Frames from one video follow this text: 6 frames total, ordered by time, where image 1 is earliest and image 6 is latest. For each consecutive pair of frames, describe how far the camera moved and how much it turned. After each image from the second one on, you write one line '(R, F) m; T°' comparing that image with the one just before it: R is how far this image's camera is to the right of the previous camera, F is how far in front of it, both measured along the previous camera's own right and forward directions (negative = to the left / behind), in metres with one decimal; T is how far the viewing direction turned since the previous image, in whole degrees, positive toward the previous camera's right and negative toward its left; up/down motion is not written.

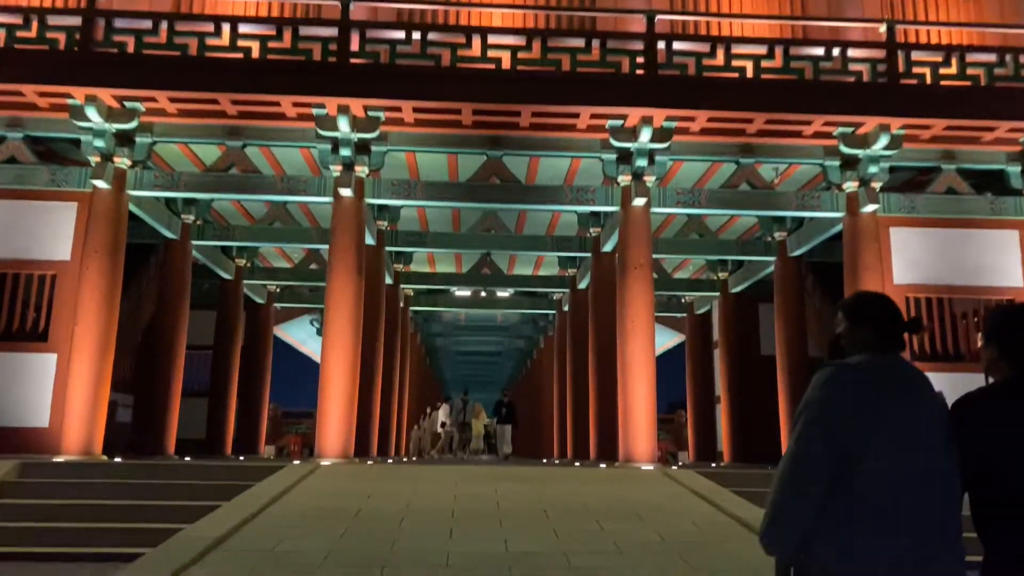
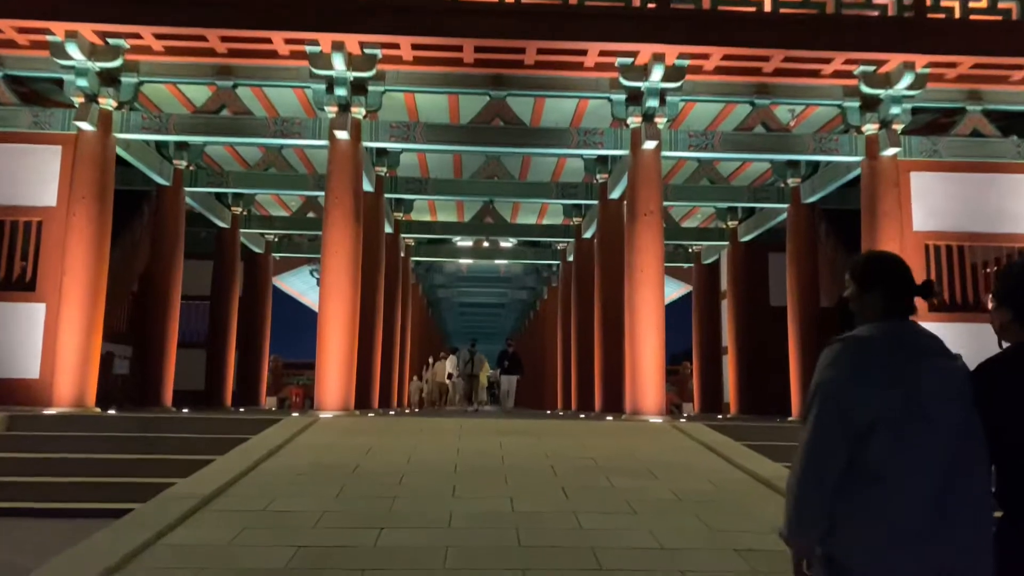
(0.0, +0.4) m; 0°
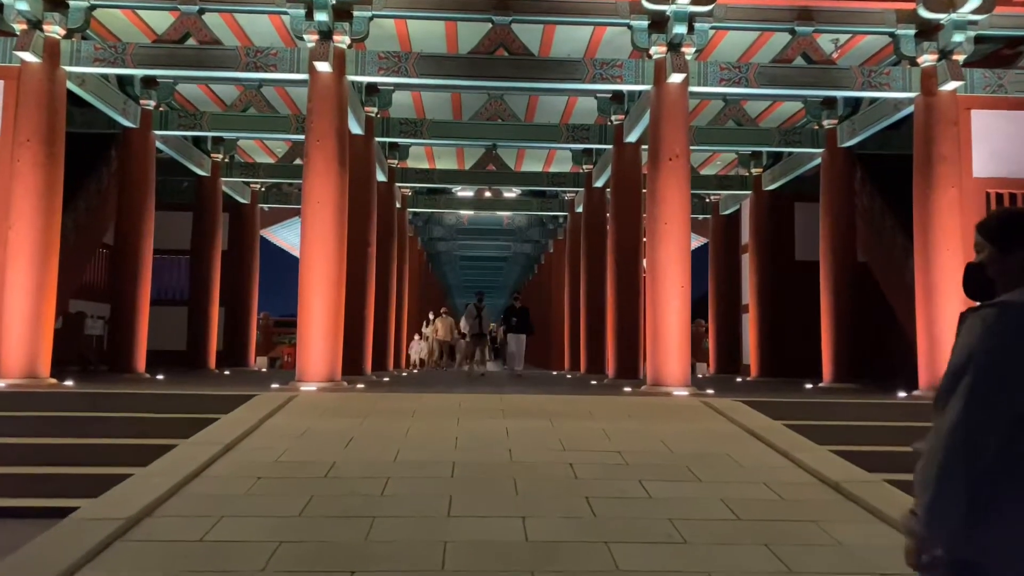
(-0.1, +1.2) m; 0°
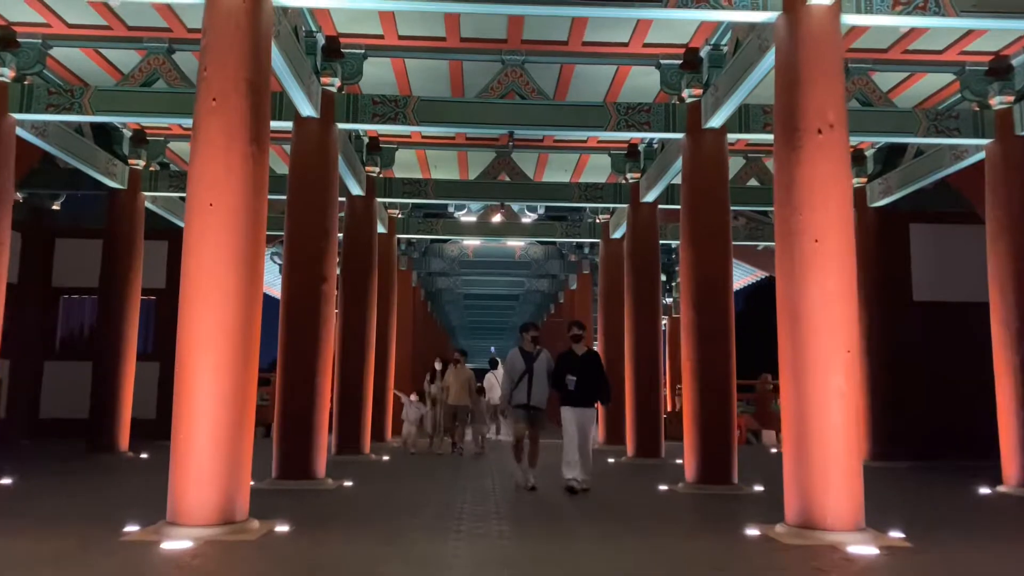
(-0.2, +3.8) m; 0°
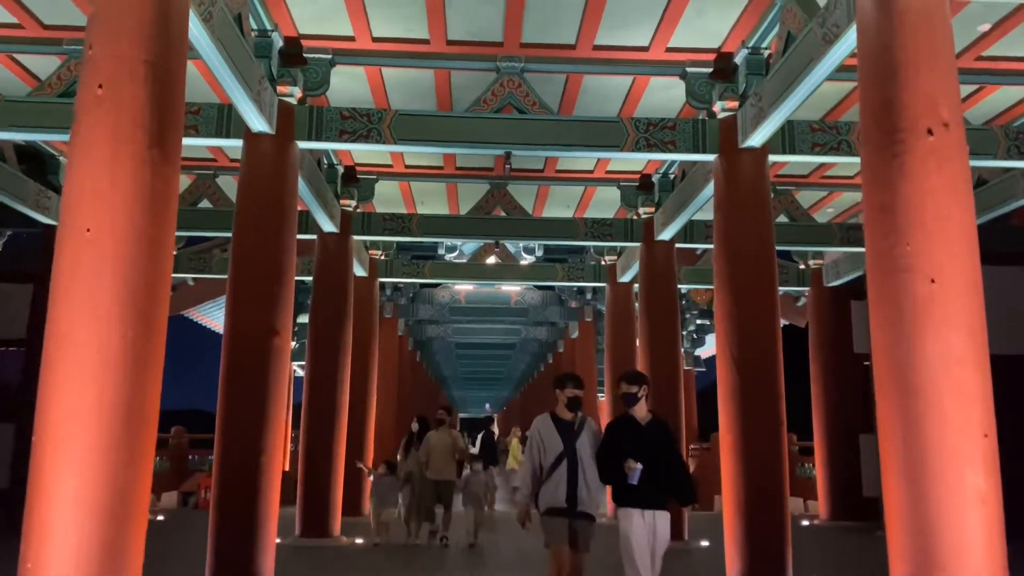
(0.0, +1.4) m; 0°
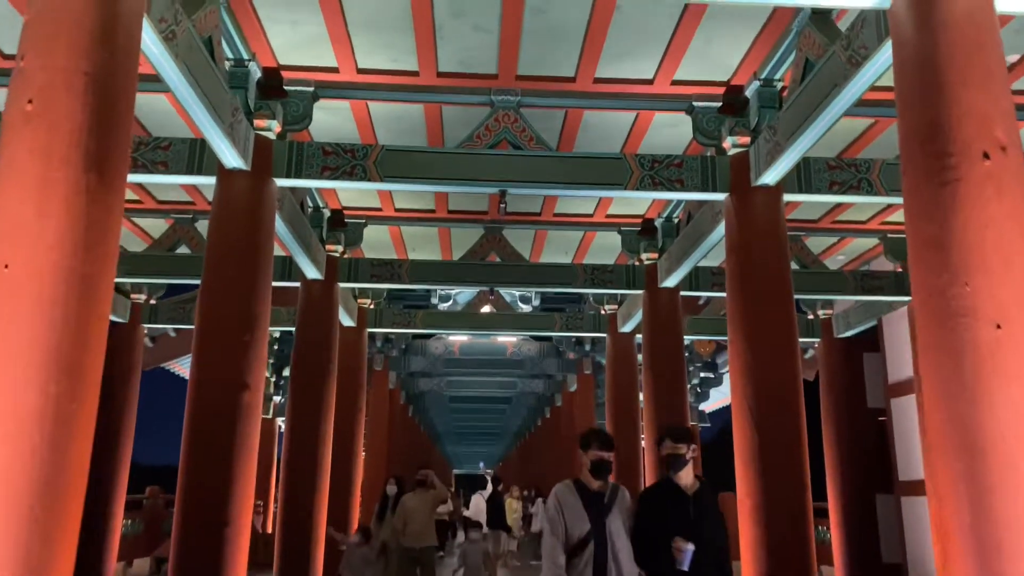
(0.0, +0.5) m; 0°
